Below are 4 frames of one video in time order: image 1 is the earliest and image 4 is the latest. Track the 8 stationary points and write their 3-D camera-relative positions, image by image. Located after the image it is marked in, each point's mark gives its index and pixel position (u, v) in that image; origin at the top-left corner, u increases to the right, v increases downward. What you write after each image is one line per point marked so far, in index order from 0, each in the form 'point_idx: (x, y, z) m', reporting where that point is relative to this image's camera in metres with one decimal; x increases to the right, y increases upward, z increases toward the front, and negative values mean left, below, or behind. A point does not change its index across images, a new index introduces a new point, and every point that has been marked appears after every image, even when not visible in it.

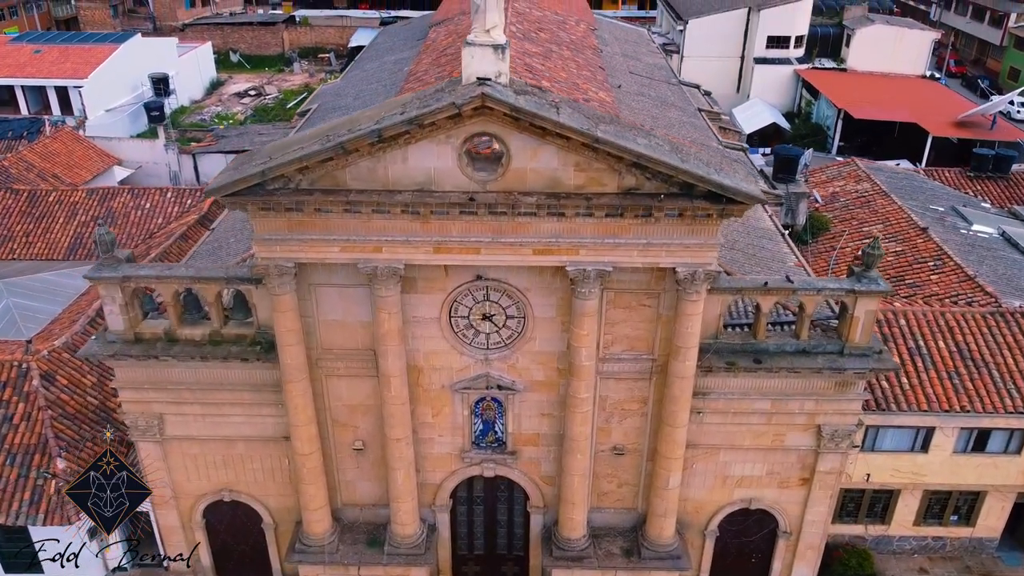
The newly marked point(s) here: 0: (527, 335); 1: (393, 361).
0: (+0.3, -1.1, +18.9) m
1: (-2.7, -1.7, +18.4) m
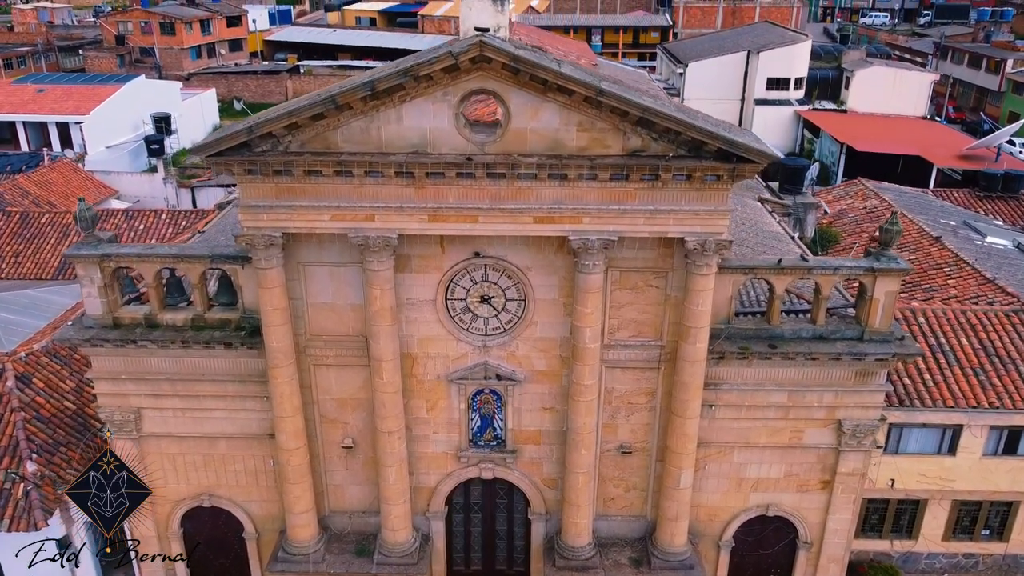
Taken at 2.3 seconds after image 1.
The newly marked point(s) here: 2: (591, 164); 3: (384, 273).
0: (+0.3, -0.7, +17.9) m
1: (-2.7, -1.2, +17.4) m
2: (+1.5, +2.4, +15.3) m
3: (-2.7, +0.3, +16.7) m
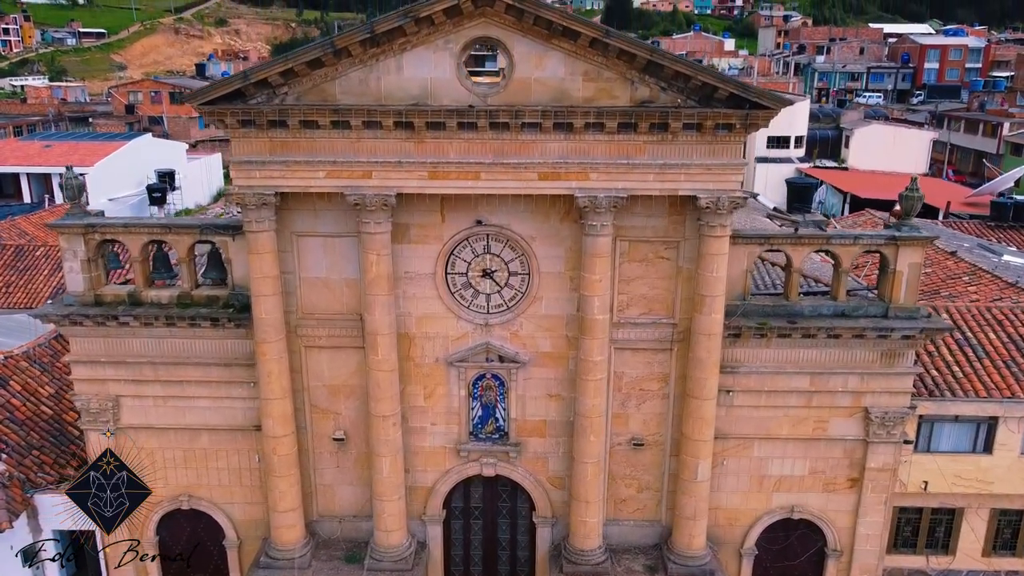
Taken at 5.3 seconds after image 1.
0: (+0.4, -0.1, +16.9) m
1: (-2.7, -0.6, +16.4) m
2: (+1.6, +3.2, +14.7) m
3: (-2.6, +1.0, +15.9) m
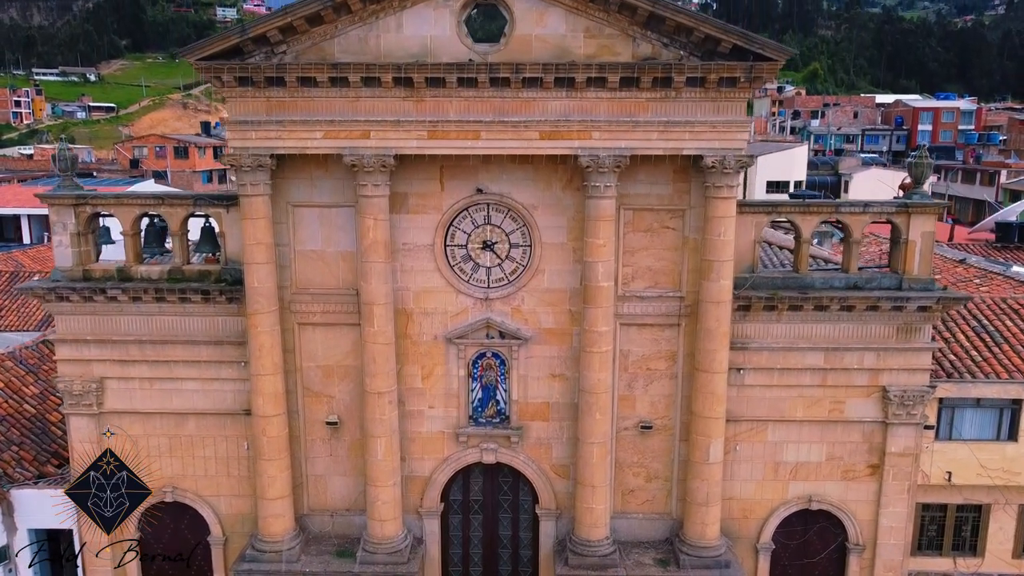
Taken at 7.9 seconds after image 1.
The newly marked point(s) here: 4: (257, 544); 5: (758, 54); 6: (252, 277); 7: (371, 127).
0: (+0.4, +0.5, +16.4) m
1: (-2.6, 0.0, +15.8) m
2: (+1.6, +4.0, +14.5) m
3: (-2.6, +1.7, +15.5) m
4: (-5.3, -5.4, +16.8) m
5: (+4.4, +4.1, +14.3) m
6: (-5.1, +0.2, +15.8) m
7: (-2.6, +3.0, +14.9) m
